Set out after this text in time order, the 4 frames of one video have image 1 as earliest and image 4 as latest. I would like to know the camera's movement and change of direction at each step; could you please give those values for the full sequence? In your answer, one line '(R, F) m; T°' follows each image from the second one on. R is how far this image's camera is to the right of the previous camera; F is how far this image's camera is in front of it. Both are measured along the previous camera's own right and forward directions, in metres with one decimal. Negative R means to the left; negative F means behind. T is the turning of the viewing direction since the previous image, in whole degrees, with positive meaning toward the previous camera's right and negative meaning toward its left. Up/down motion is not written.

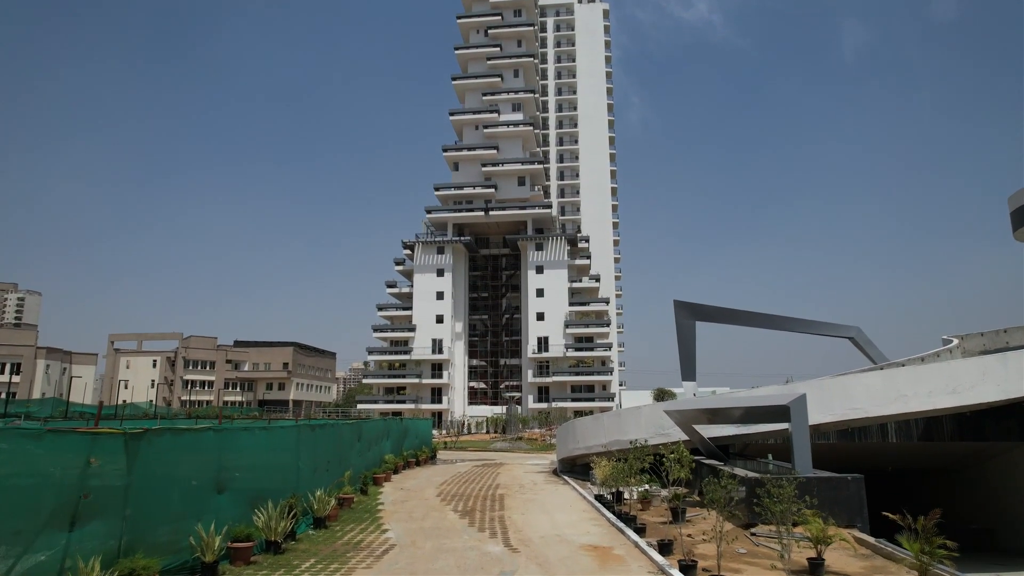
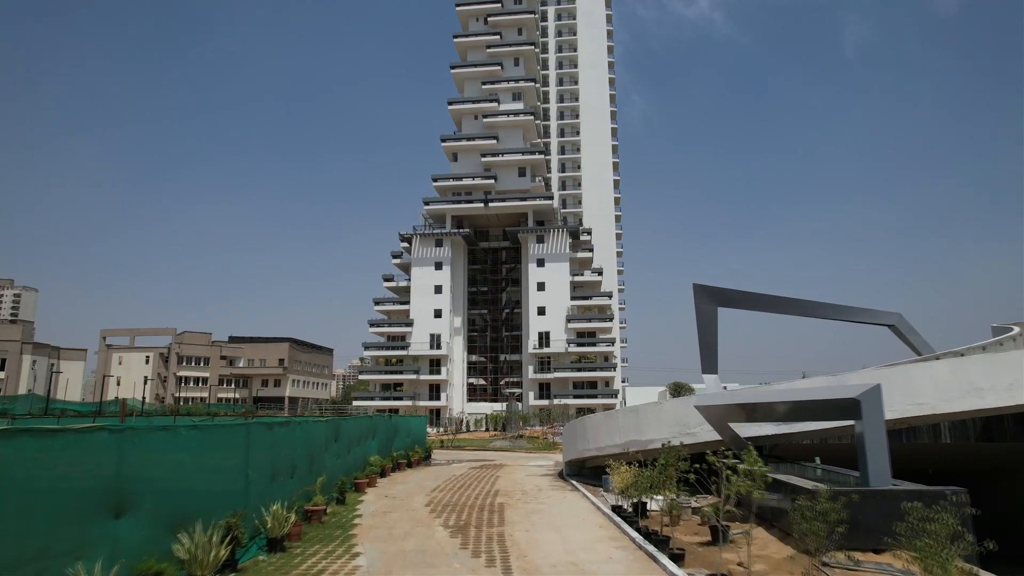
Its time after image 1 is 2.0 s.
(0.0, +2.7) m; 0°
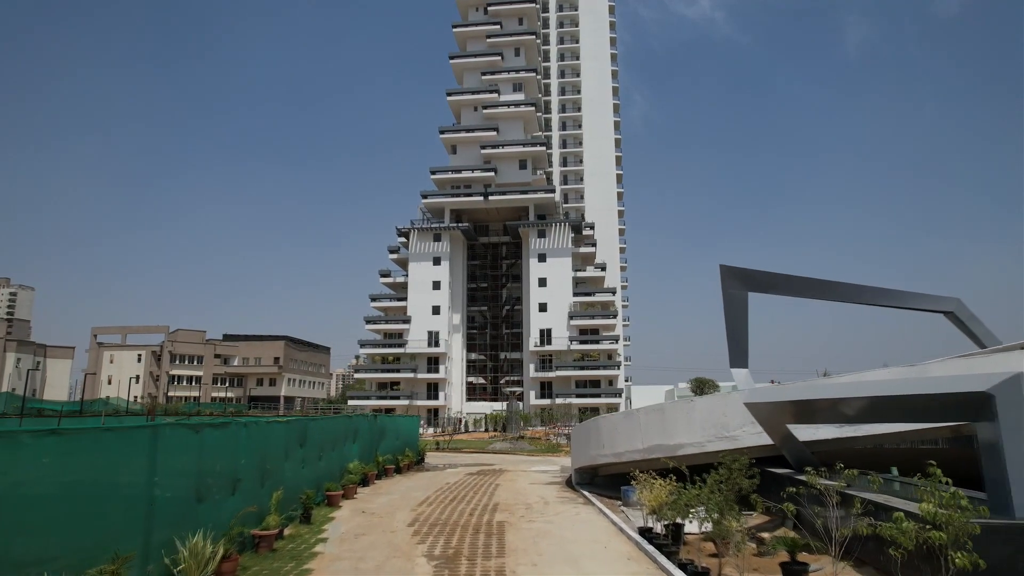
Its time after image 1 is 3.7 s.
(0.0, +3.0) m; 0°
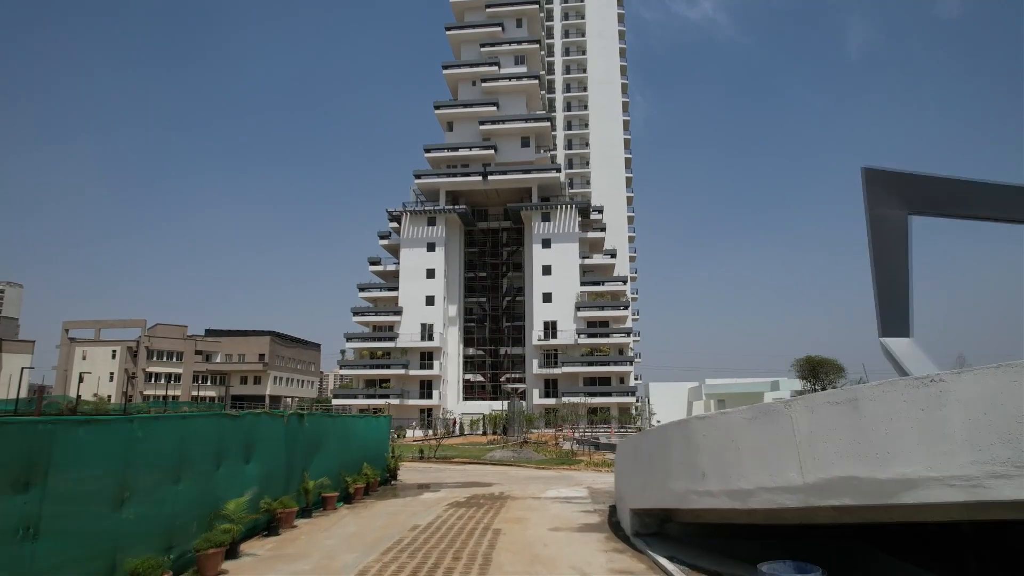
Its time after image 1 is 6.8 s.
(-0.2, +8.4) m; 0°
